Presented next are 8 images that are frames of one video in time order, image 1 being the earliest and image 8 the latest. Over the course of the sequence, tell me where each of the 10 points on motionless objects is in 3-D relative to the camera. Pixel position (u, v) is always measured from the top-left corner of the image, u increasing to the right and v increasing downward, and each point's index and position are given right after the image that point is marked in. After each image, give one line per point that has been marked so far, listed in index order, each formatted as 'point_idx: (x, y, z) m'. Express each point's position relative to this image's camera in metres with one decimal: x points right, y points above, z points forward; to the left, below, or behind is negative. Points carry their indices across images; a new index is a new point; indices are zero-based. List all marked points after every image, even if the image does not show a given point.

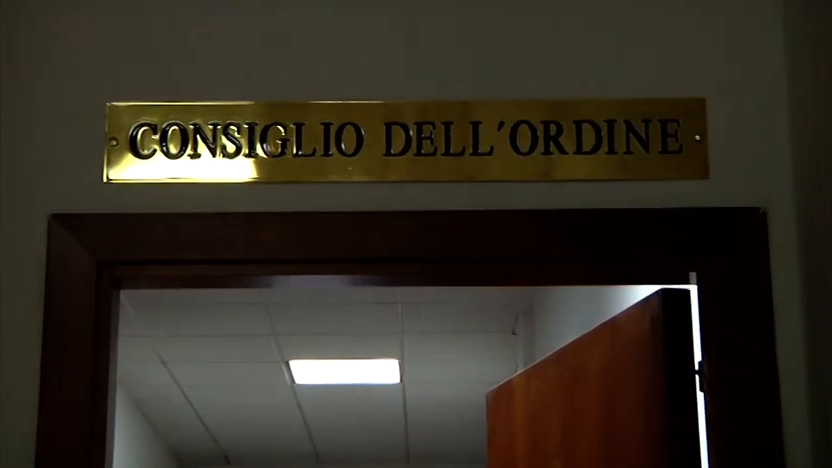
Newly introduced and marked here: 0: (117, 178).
0: (-0.4, +0.1, +1.2) m
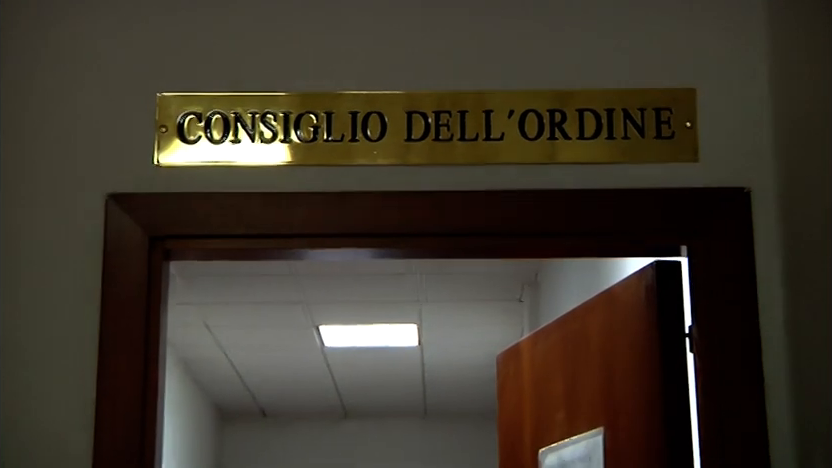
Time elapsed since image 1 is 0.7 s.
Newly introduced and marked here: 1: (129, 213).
0: (-0.4, +0.1, +1.4) m
1: (-0.5, 0.0, +1.4) m
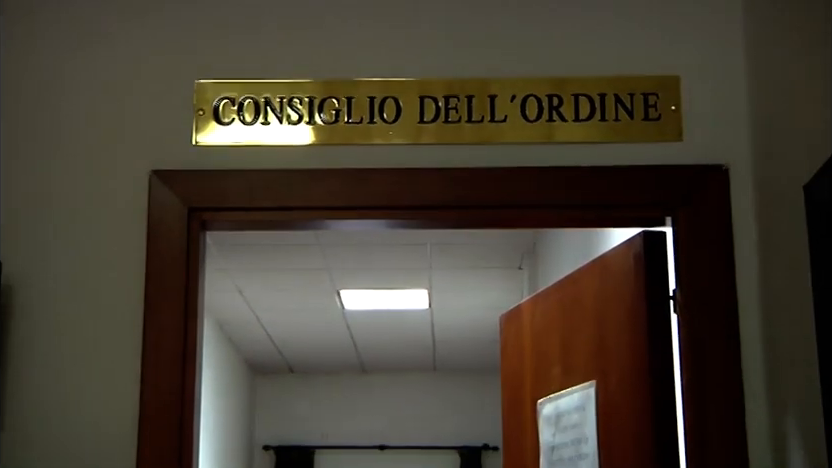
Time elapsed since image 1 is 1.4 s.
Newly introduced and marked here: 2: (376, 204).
0: (-0.4, +0.2, +1.5) m
1: (-0.4, +0.1, +1.5) m
2: (-0.1, +0.1, +1.5) m
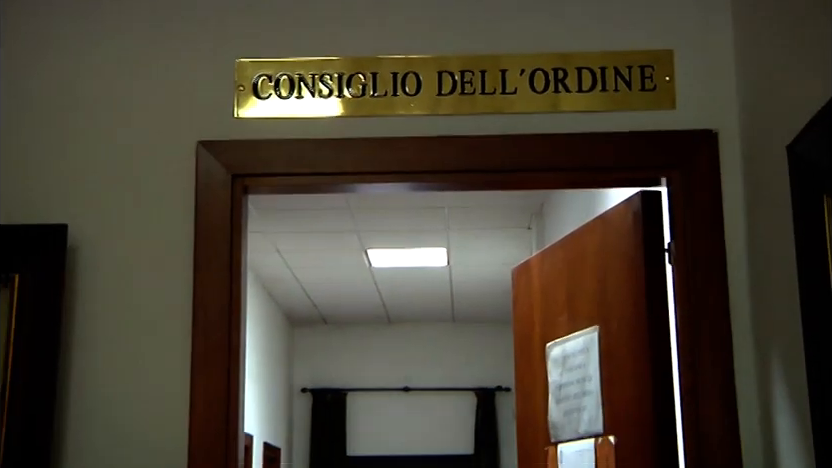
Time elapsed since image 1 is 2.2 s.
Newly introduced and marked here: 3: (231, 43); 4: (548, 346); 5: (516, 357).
0: (-0.3, +0.2, +1.7) m
1: (-0.4, +0.2, +1.7) m
2: (0.0, +0.1, +1.7) m
3: (-0.4, +0.4, +1.7) m
4: (+0.3, -0.3, +2.0) m
5: (+0.3, -0.3, +2.2) m
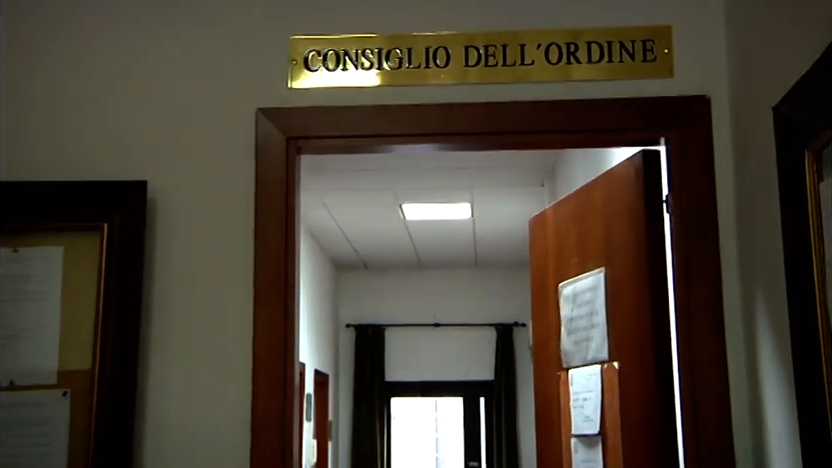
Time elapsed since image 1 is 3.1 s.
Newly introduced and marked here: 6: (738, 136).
0: (-0.3, +0.3, +2.0) m
1: (-0.3, +0.3, +1.9) m
2: (0.0, +0.2, +1.9) m
3: (-0.3, +0.5, +2.0) m
4: (+0.4, -0.1, +2.3) m
5: (+0.3, -0.2, +2.5) m
6: (+0.7, +0.2, +1.9) m
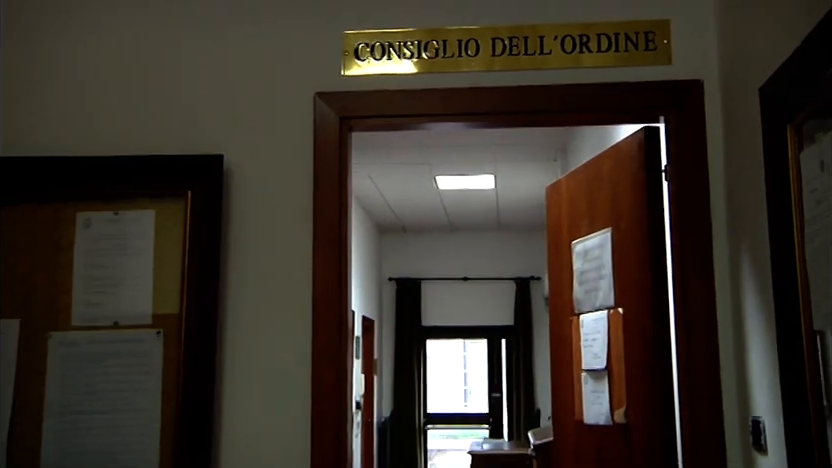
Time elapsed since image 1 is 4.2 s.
0: (-0.2, +0.4, +2.3) m
1: (-0.2, +0.3, +2.3) m
2: (+0.1, +0.3, +2.3) m
3: (-0.2, +0.6, +2.3) m
4: (+0.5, 0.0, +2.6) m
5: (+0.4, -0.1, +2.8) m
6: (+0.8, +0.3, +2.2) m
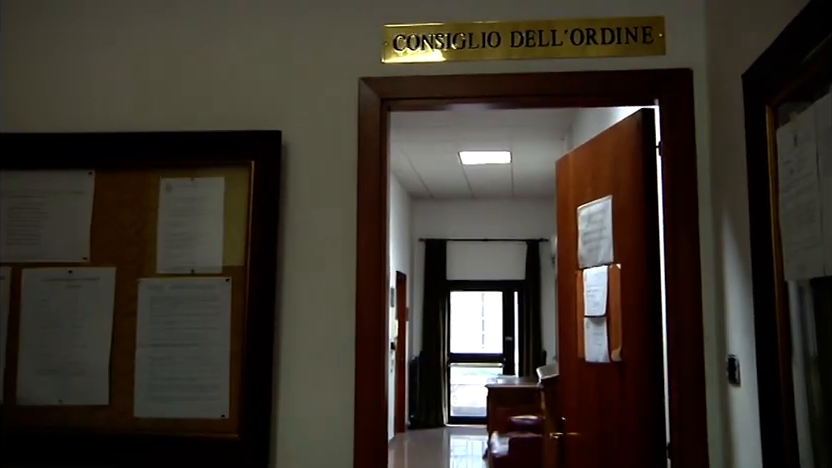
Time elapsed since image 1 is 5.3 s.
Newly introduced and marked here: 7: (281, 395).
0: (-0.1, +0.5, +2.7) m
1: (-0.1, +0.5, +2.6) m
2: (+0.2, +0.4, +2.6) m
3: (-0.1, +0.7, +2.7) m
4: (+0.6, +0.1, +3.0) m
5: (+0.5, 0.0, +3.2) m
6: (+0.9, +0.4, +2.5) m
7: (-0.4, -0.5, +2.5) m
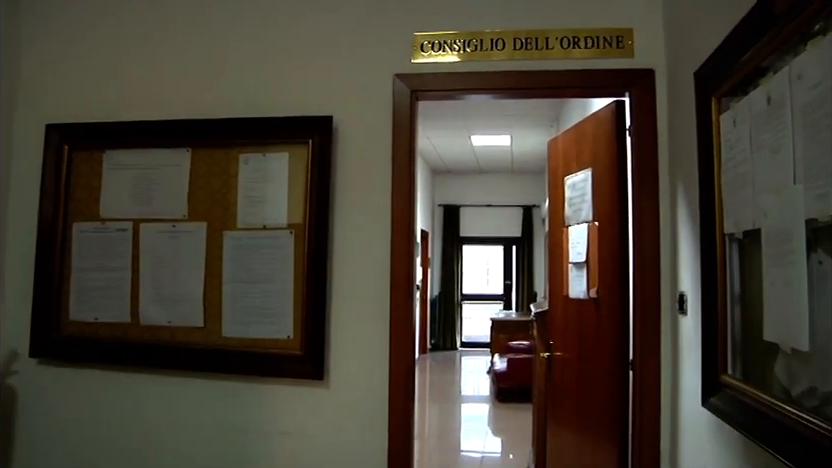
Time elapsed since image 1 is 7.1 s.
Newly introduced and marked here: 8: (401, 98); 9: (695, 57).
0: (0.0, +0.7, +3.4) m
1: (-0.1, +0.6, +3.4) m
2: (+0.3, +0.6, +3.3) m
3: (0.0, +0.8, +3.4) m
4: (+0.7, +0.2, +3.7) m
5: (+0.6, +0.2, +4.0) m
6: (+1.0, +0.5, +3.3) m
7: (-0.3, -0.3, +3.3) m
8: (-0.1, +0.5, +3.4) m
9: (+1.0, +0.6, +2.9) m
